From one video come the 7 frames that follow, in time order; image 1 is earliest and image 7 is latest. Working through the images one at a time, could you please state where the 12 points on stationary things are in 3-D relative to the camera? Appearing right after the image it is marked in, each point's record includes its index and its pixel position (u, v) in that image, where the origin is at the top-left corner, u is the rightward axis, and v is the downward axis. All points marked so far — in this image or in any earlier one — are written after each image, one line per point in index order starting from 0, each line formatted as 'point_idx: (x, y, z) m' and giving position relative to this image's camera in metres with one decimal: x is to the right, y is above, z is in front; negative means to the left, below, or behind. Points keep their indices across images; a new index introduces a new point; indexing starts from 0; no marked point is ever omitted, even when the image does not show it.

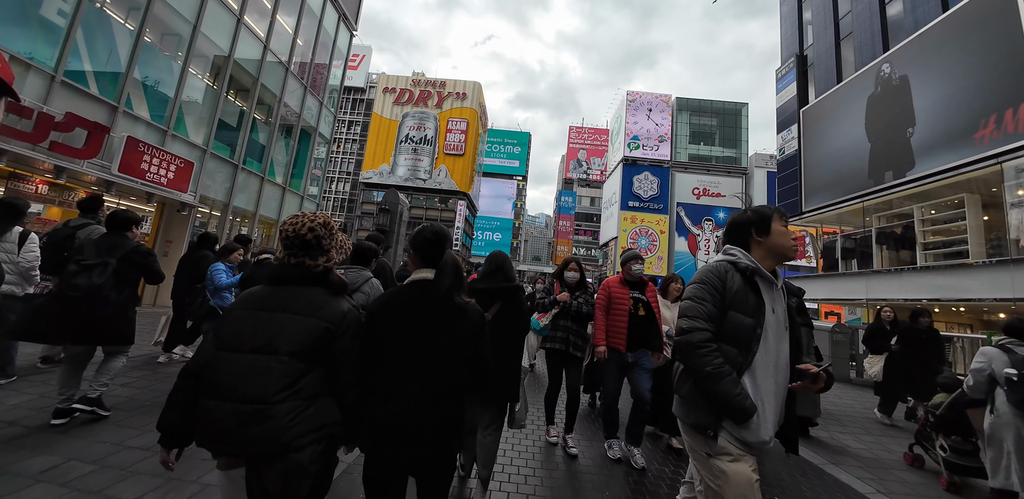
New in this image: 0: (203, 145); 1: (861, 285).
0: (-8.9, +3.0, +10.5) m
1: (+11.8, -1.2, +12.3) m
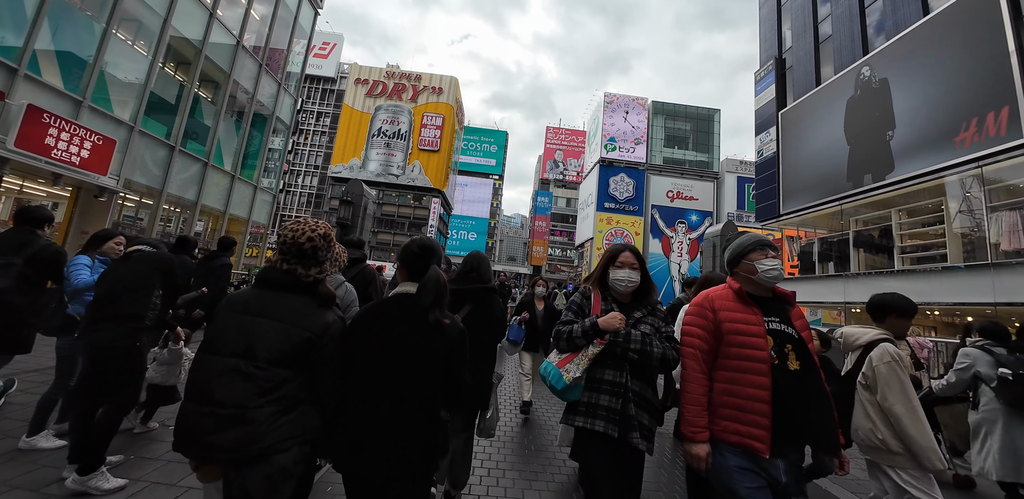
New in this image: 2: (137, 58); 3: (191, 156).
0: (-9.5, +3.2, +9.0) m
1: (+11.0, -1.3, +12.2) m
2: (-9.4, +4.8, +9.1) m
3: (-9.6, +2.8, +10.9) m
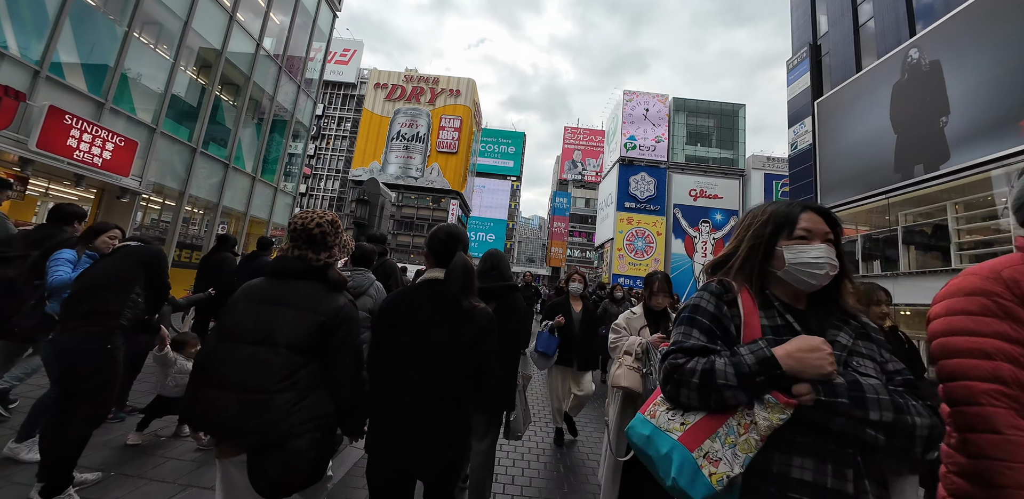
0: (-9.0, +3.2, +9.1) m
1: (+11.6, -1.2, +11.3) m
2: (-8.9, +4.8, +9.2) m
3: (-9.0, +2.8, +11.0) m
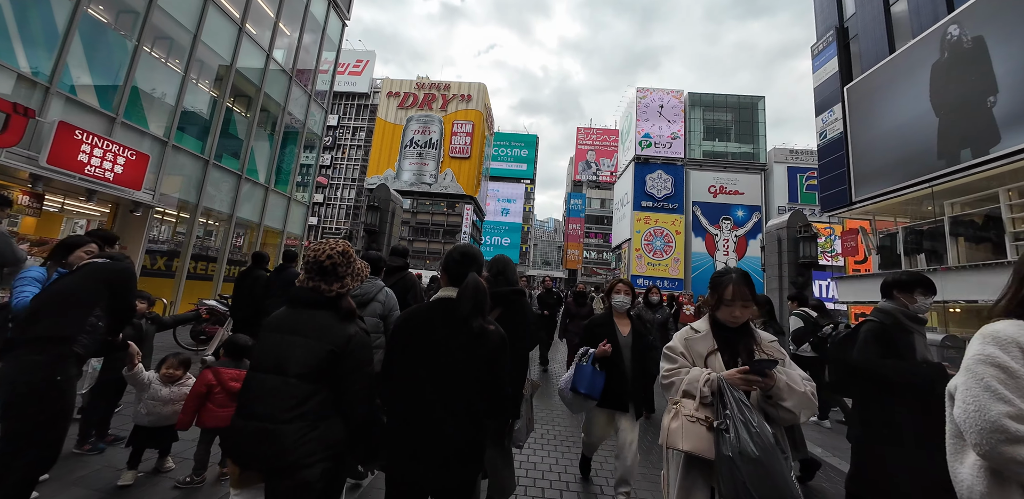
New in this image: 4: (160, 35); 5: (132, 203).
0: (-8.8, +2.8, +9.2) m
1: (+12.1, -1.0, +10.4) m
2: (-8.7, +4.4, +9.3) m
3: (-8.7, +2.4, +11.1) m
4: (-8.6, +5.2, +8.9) m
5: (-8.8, +1.1, +8.5) m
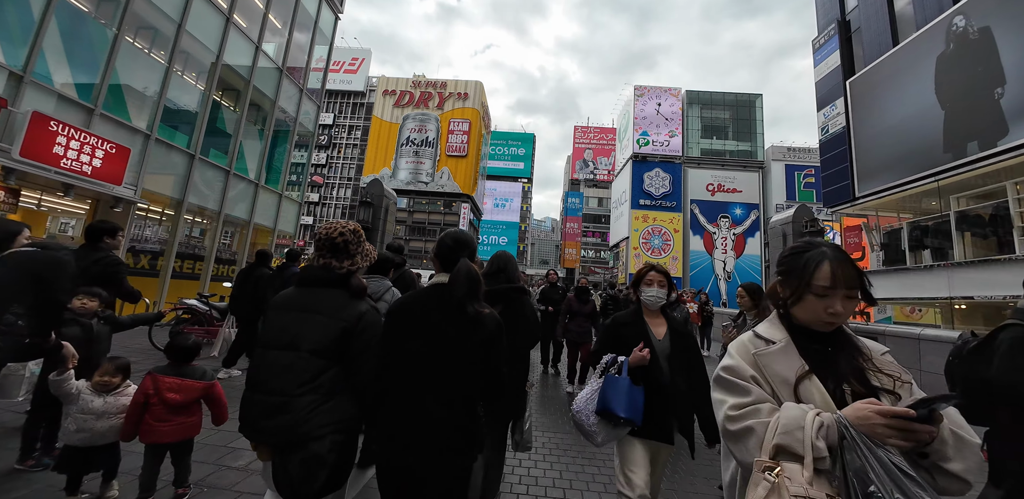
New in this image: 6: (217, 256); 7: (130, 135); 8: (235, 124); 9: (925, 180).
0: (-8.8, +2.9, +8.8) m
1: (+12.0, -0.9, +10.2) m
2: (-8.8, +4.5, +8.9) m
3: (-8.8, +2.5, +10.7) m
4: (-8.7, +5.3, +8.6) m
5: (-8.9, +1.1, +8.1) m
6: (-8.9, -0.2, +11.0) m
7: (-8.9, +2.7, +8.5) m
8: (-8.7, +3.9, +11.5) m
9: (+12.4, +2.1, +11.0) m
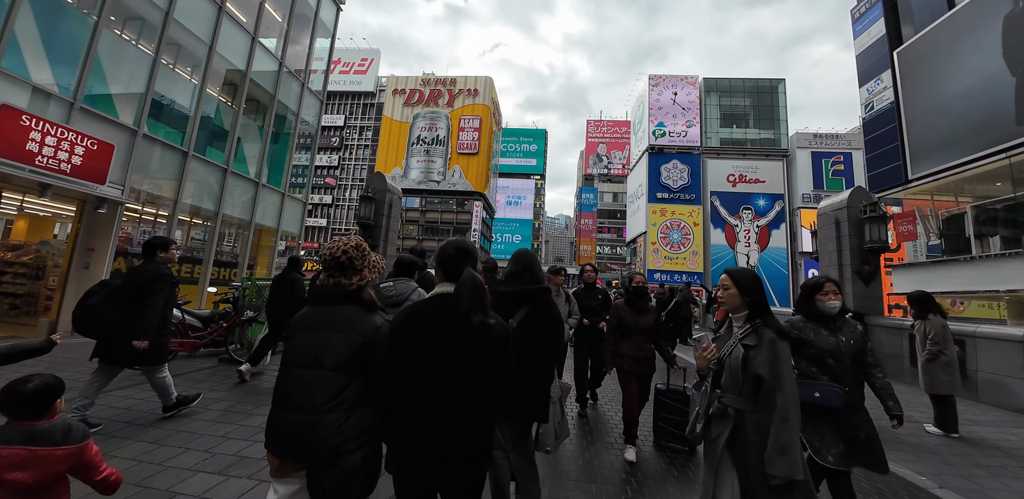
0: (-8.6, +2.8, +8.3) m
1: (+12.4, -0.5, +8.9) m
2: (-8.5, +4.4, +8.4) m
3: (-8.4, +2.4, +10.2) m
4: (-8.5, +5.2, +8.0) m
5: (-8.6, +1.0, +7.6) m
6: (-8.5, -0.3, +10.6) m
7: (-8.6, +2.6, +8.0) m
8: (-8.4, +3.9, +11.0) m
9: (+12.7, +2.4, +9.7) m
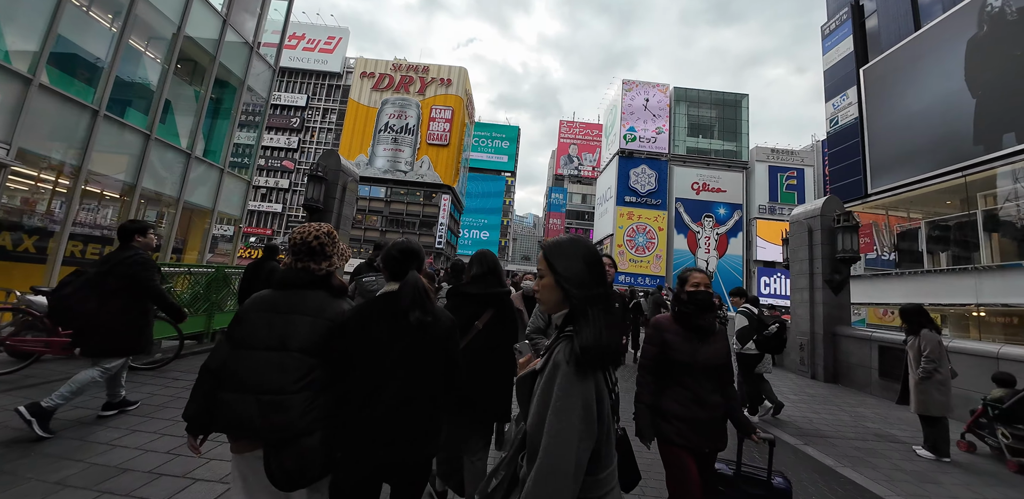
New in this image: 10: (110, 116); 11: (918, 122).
0: (-9.1, +3.3, +6.9) m
1: (+11.6, -0.9, +9.4) m
2: (-9.0, +4.9, +6.9) m
3: (-9.1, +2.9, +8.7) m
4: (-8.8, +5.7, +6.6) m
5: (-9.1, +1.5, +6.2) m
6: (-9.3, +0.2, +9.1) m
7: (-9.1, +3.1, +6.5) m
8: (-9.1, +4.4, +9.5) m
9: (+12.0, +2.0, +10.1) m
10: (-9.1, +3.0, +8.4) m
11: (+12.1, +3.8, +11.0) m
